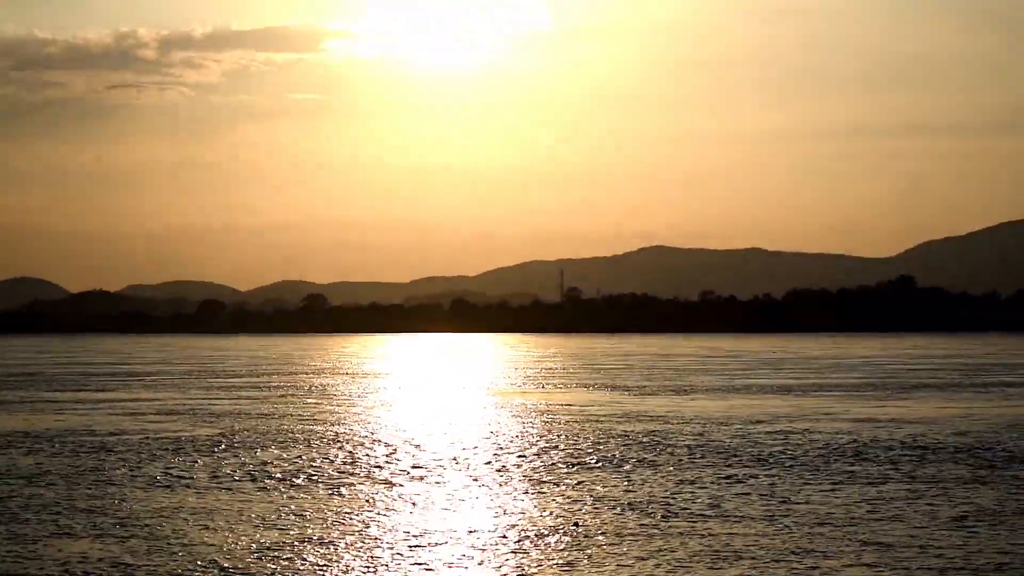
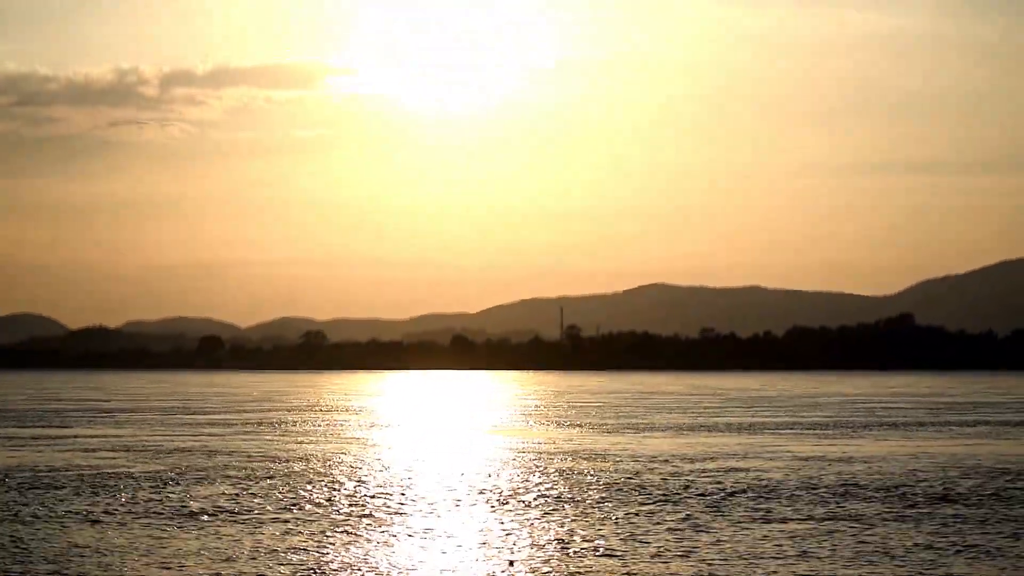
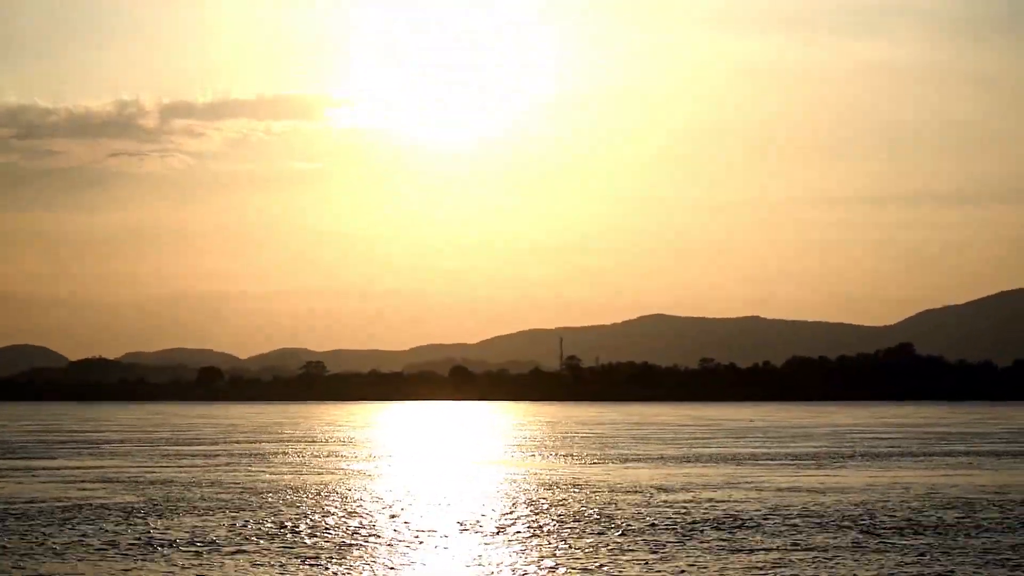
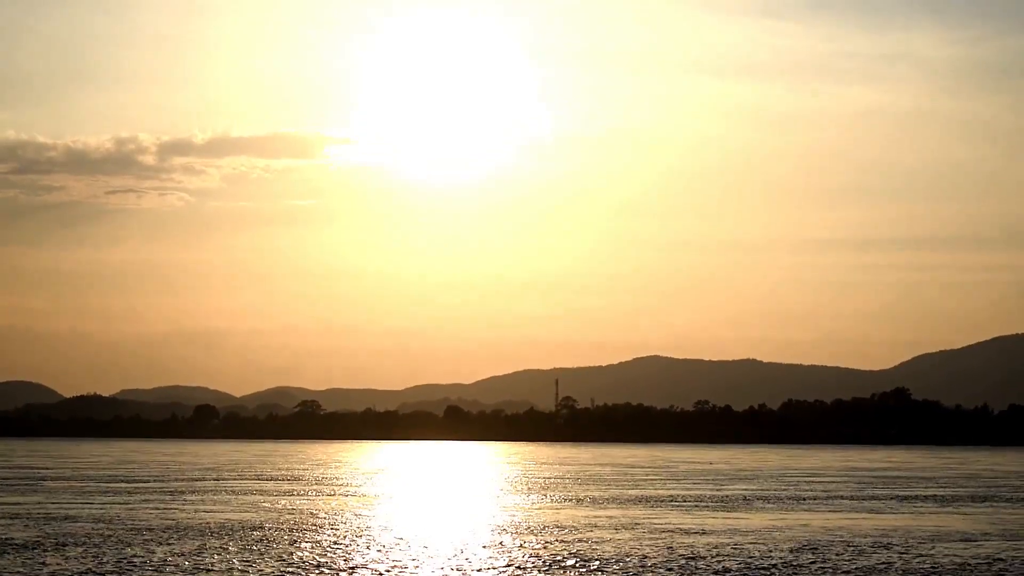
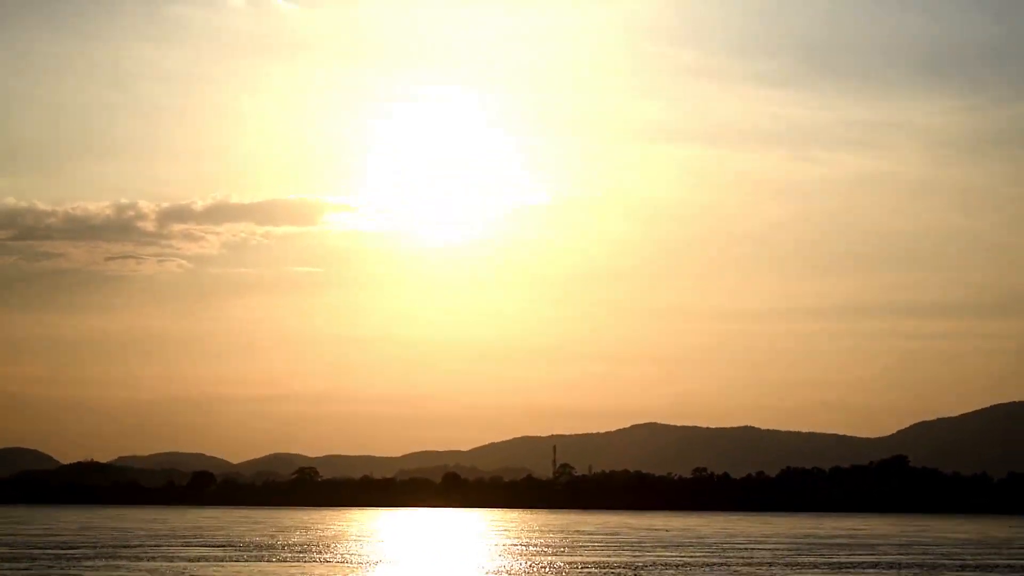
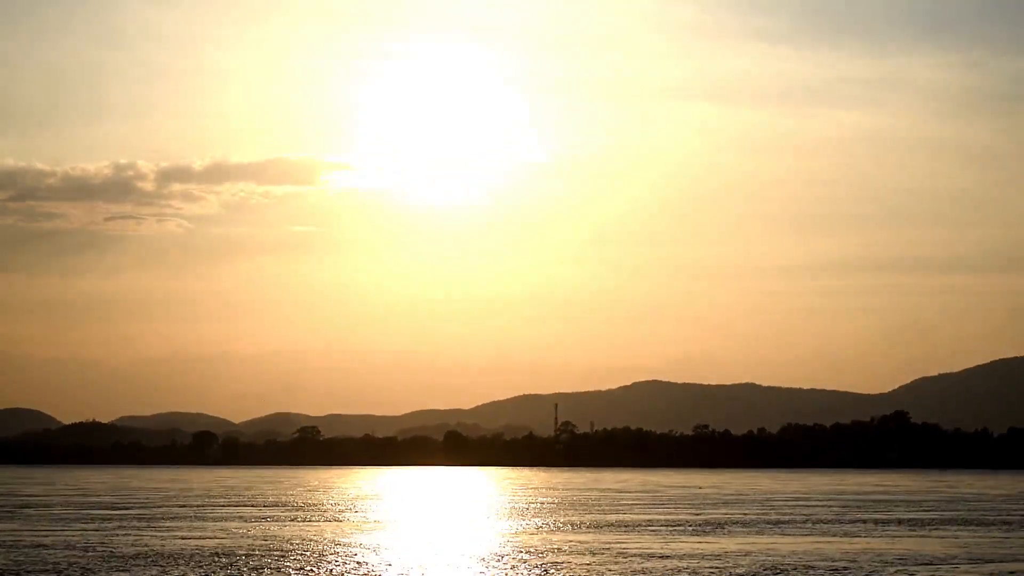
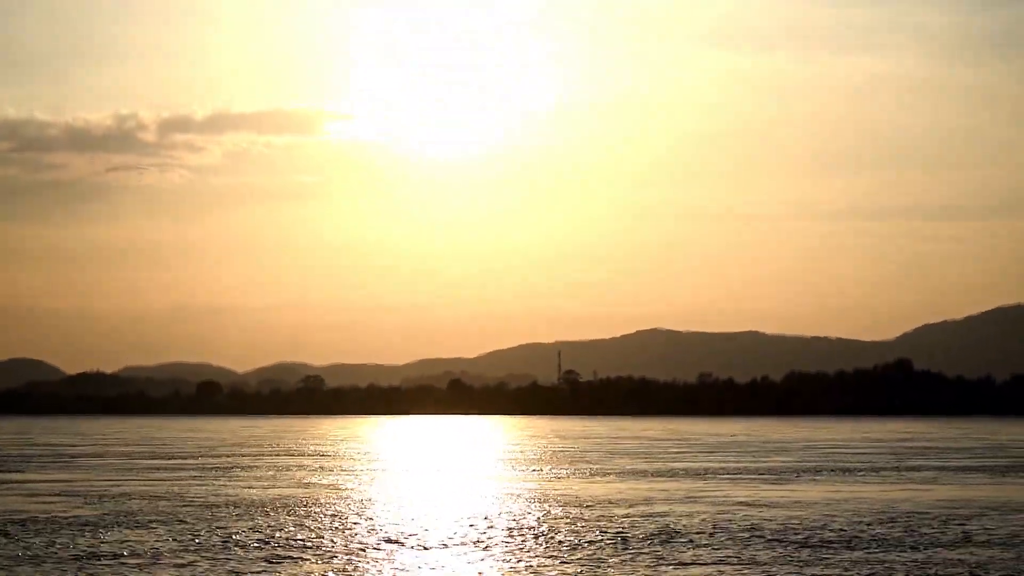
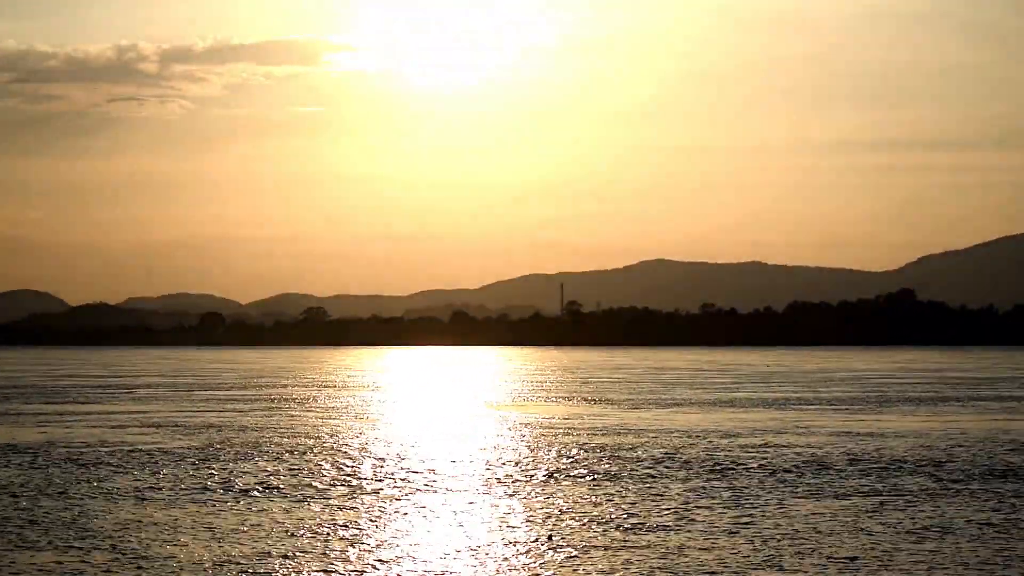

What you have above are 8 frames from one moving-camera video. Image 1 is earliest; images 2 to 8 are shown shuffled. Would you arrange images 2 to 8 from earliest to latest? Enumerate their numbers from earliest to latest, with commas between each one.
8, 2, 3, 7, 4, 6, 5
